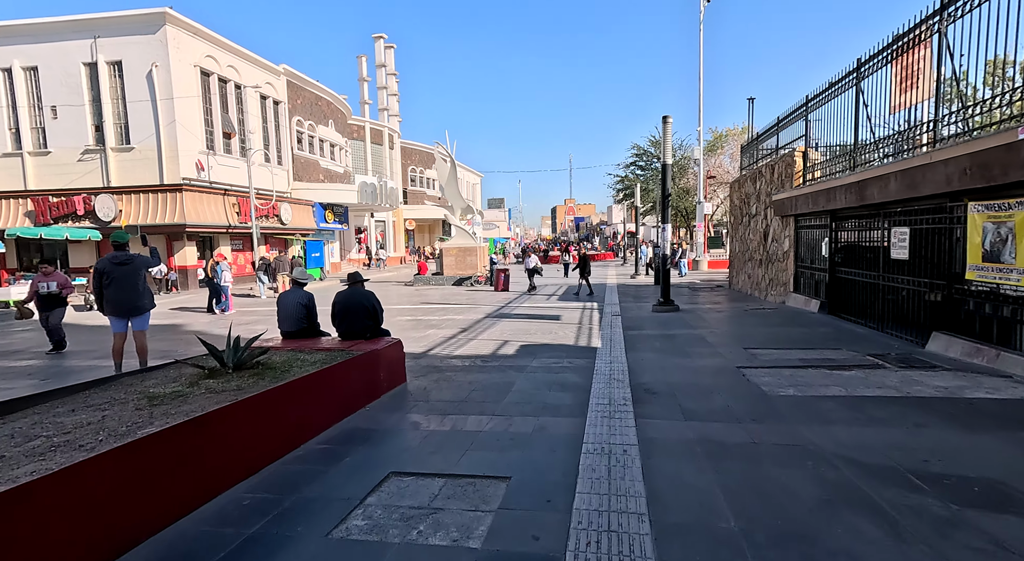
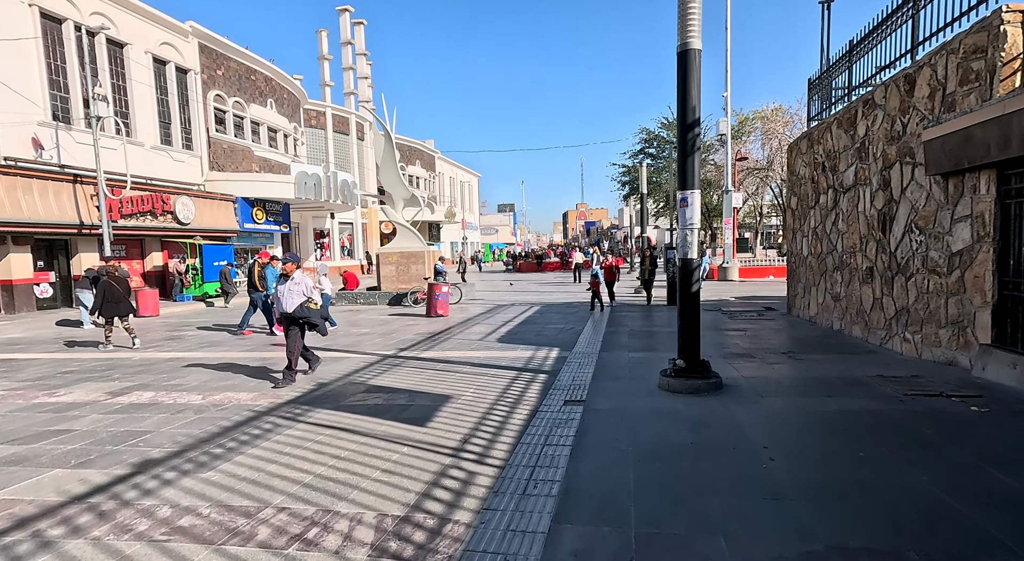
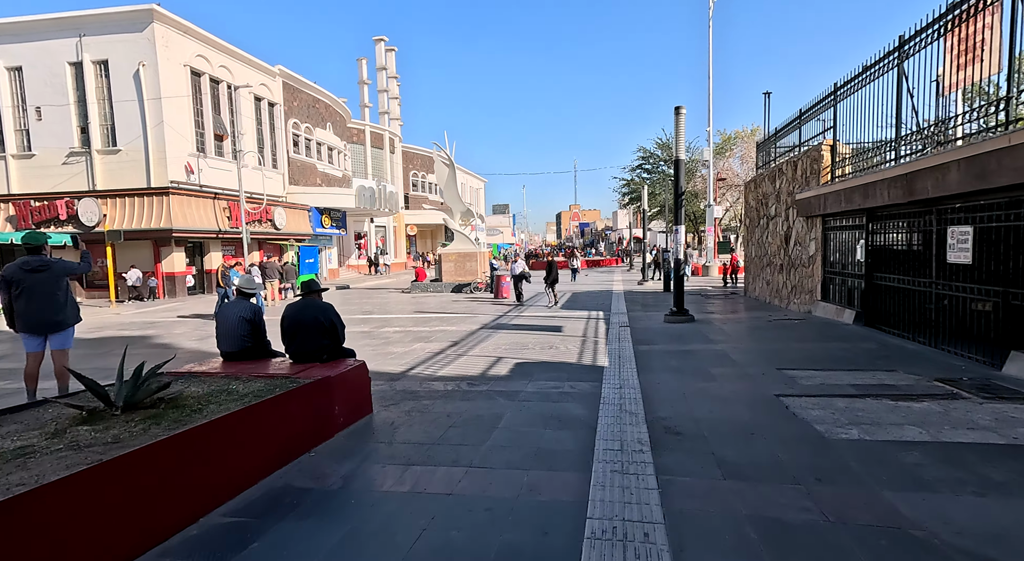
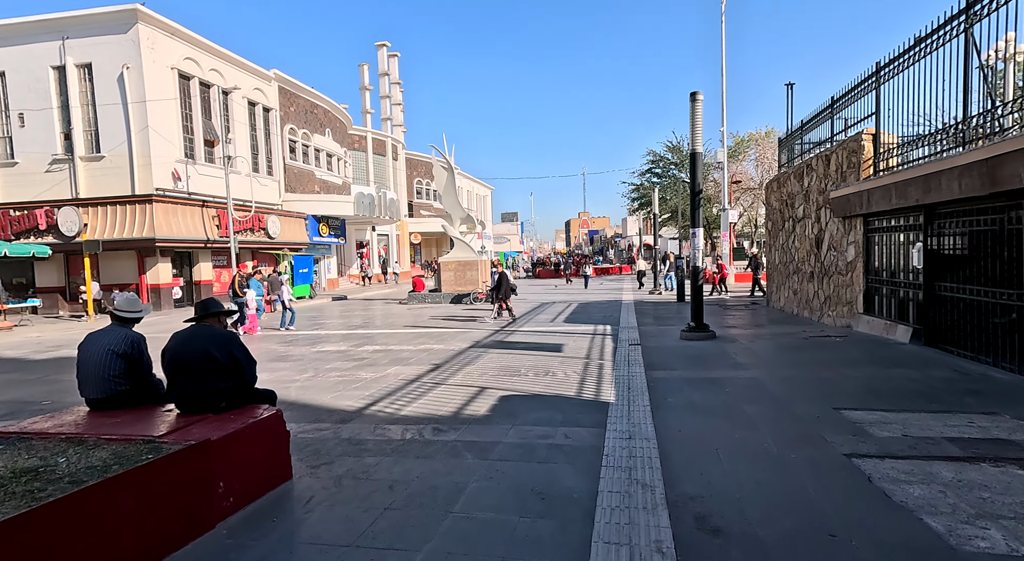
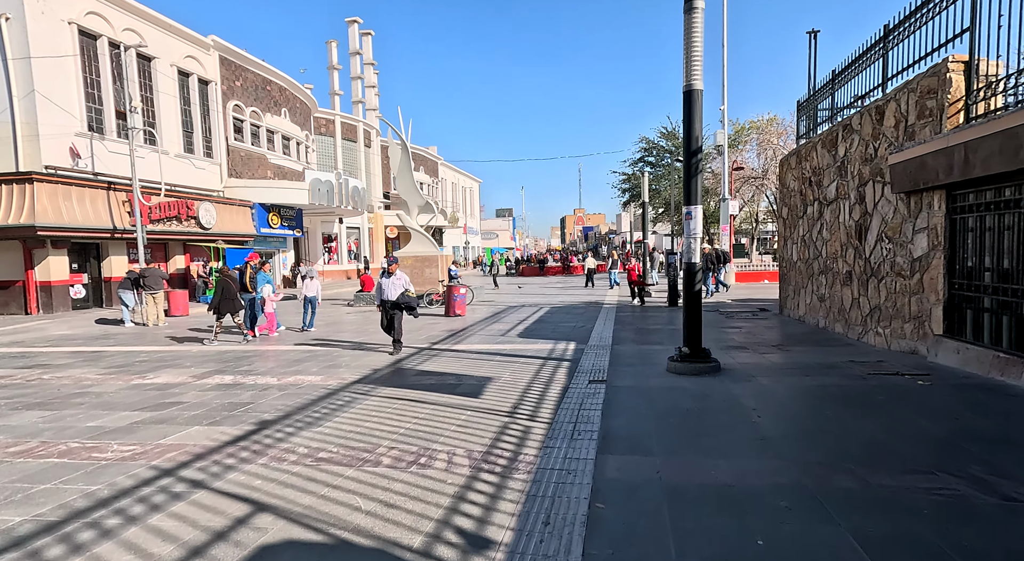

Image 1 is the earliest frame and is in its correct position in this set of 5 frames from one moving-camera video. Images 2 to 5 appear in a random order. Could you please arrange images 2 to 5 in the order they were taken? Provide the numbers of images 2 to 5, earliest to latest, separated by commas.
3, 4, 5, 2
